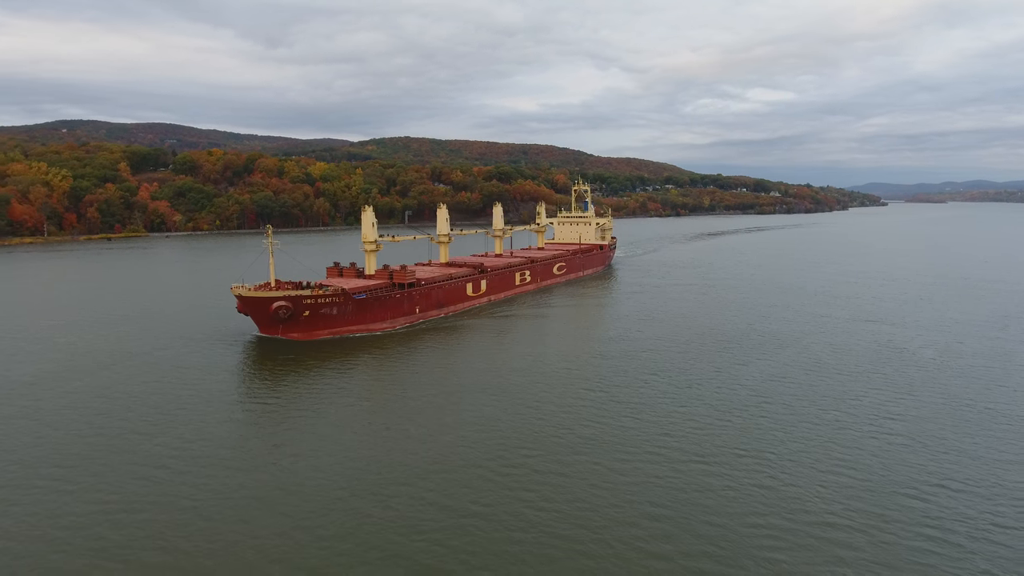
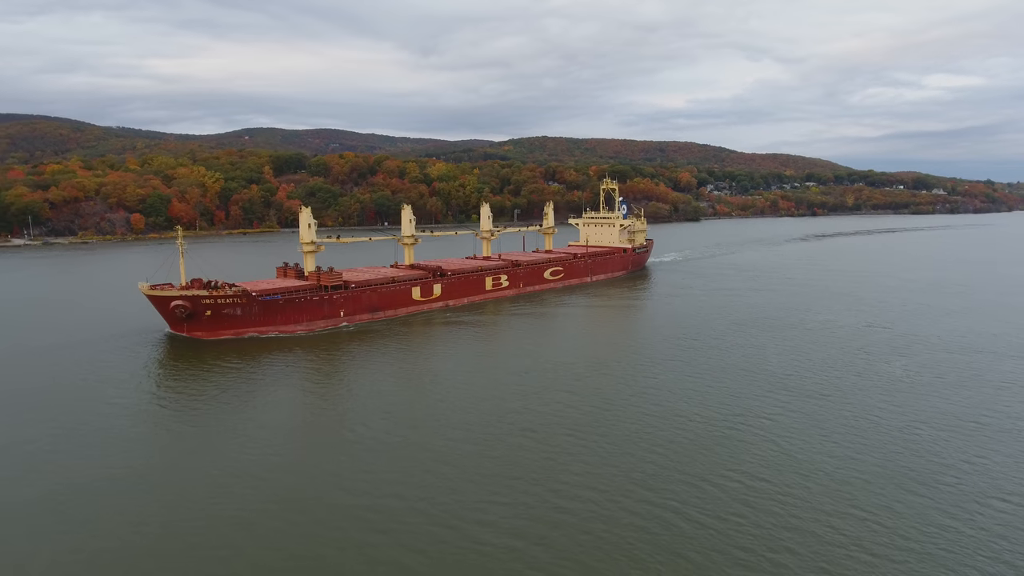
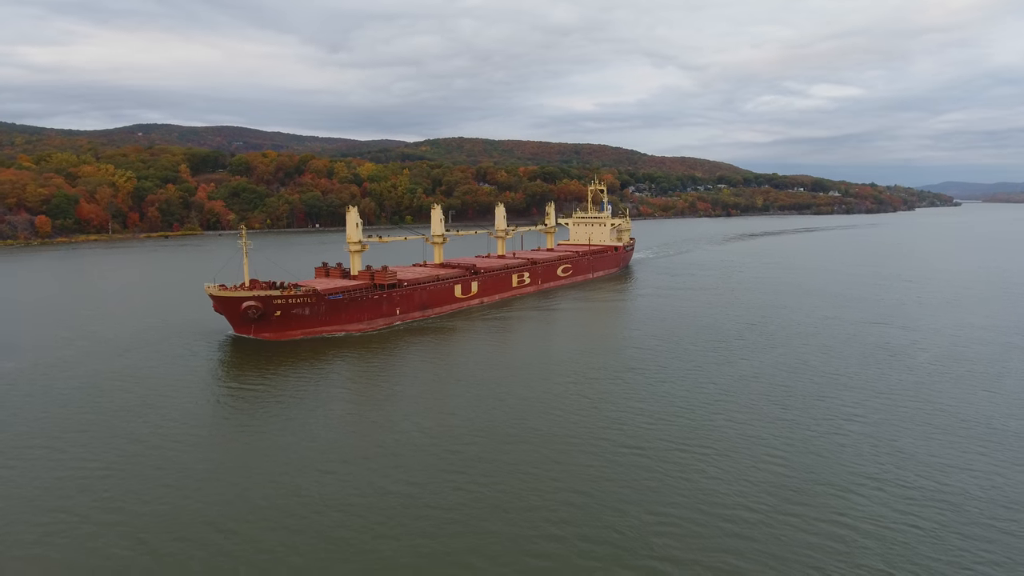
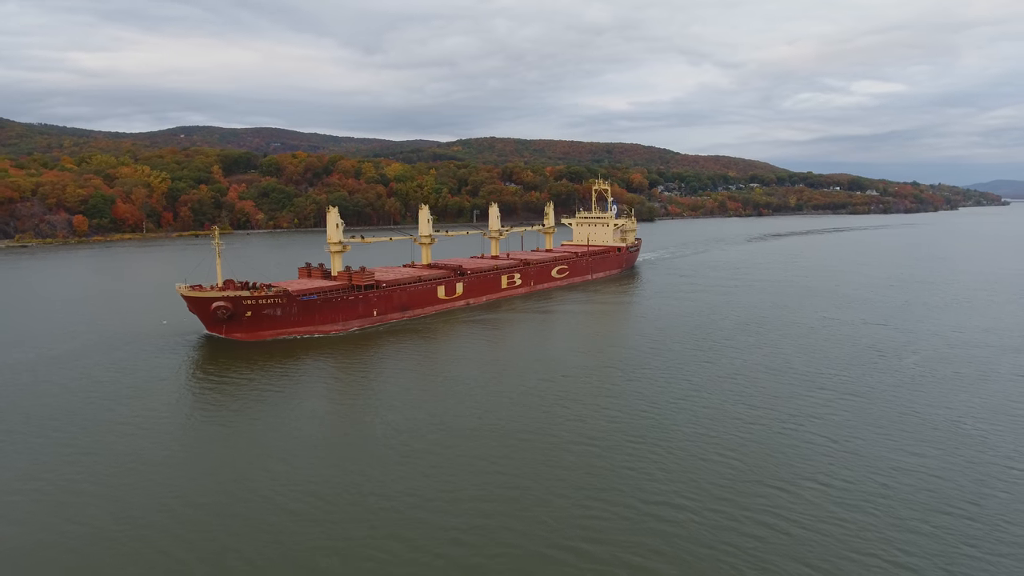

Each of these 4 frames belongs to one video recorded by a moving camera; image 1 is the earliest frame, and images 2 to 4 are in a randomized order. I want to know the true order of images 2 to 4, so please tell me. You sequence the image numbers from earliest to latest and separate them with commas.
3, 4, 2
